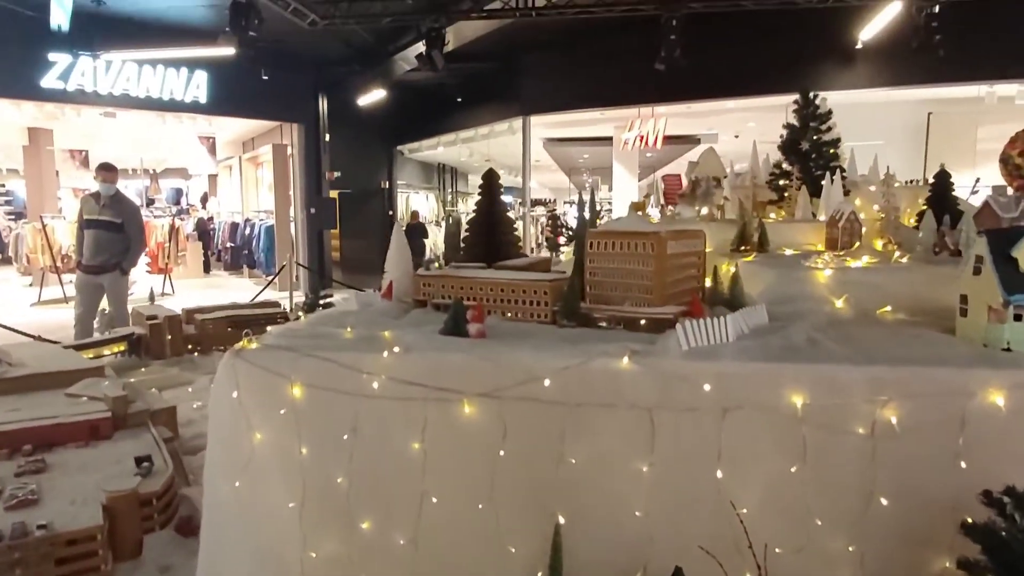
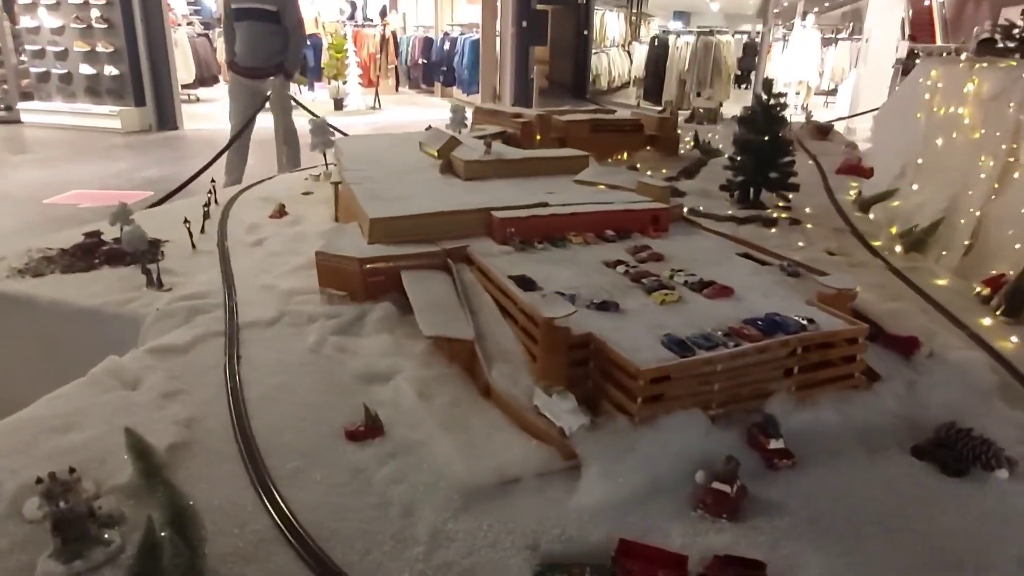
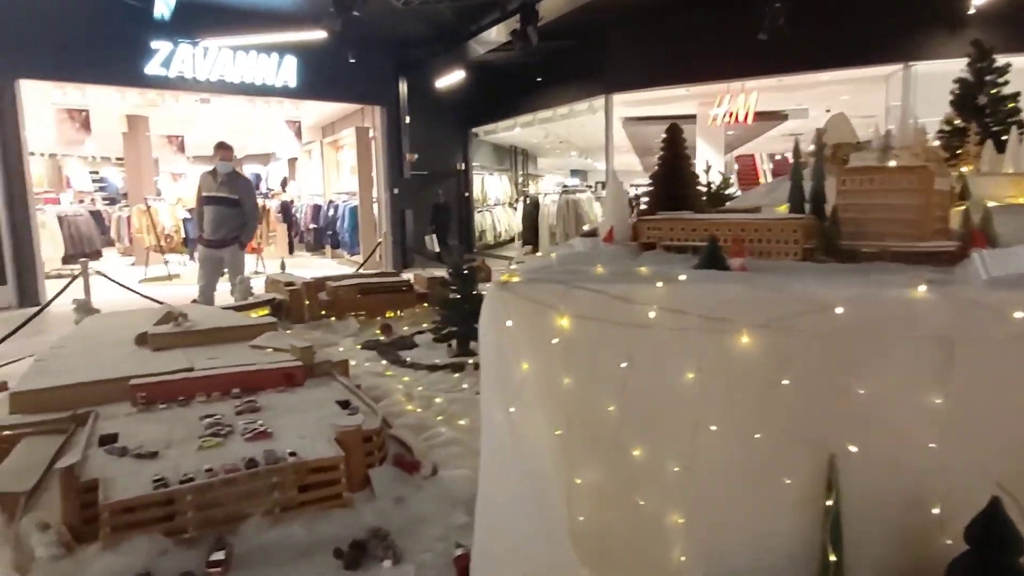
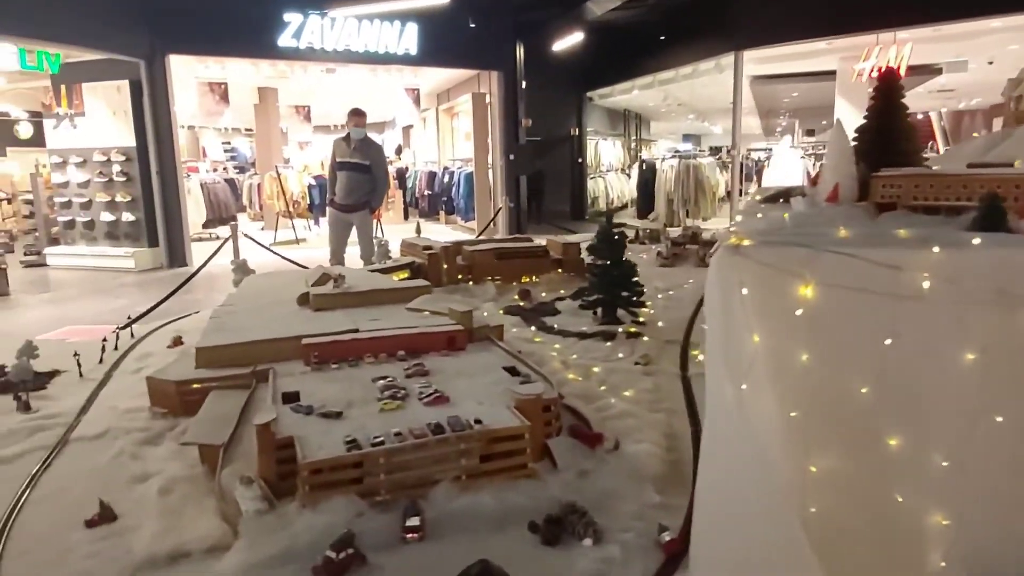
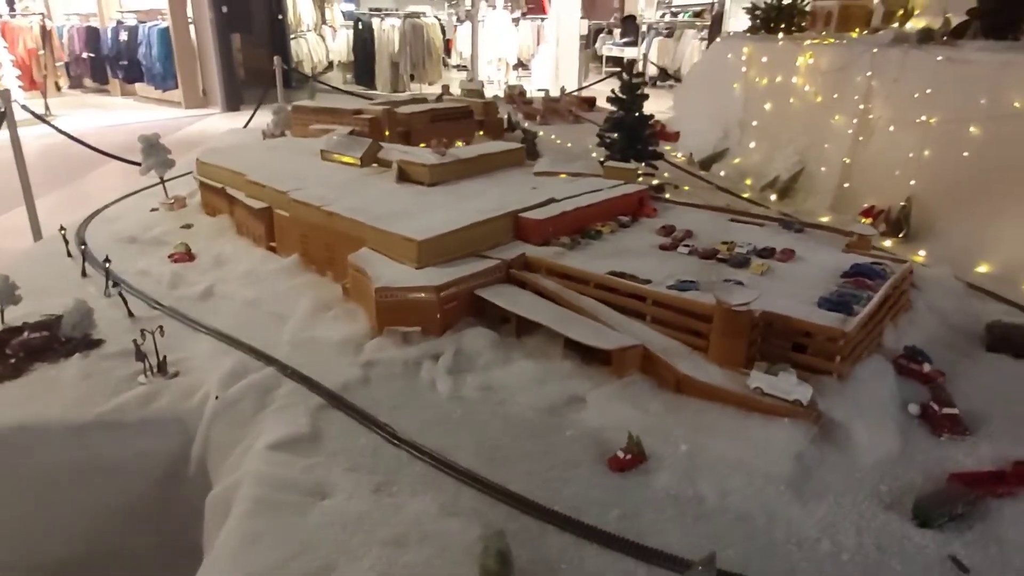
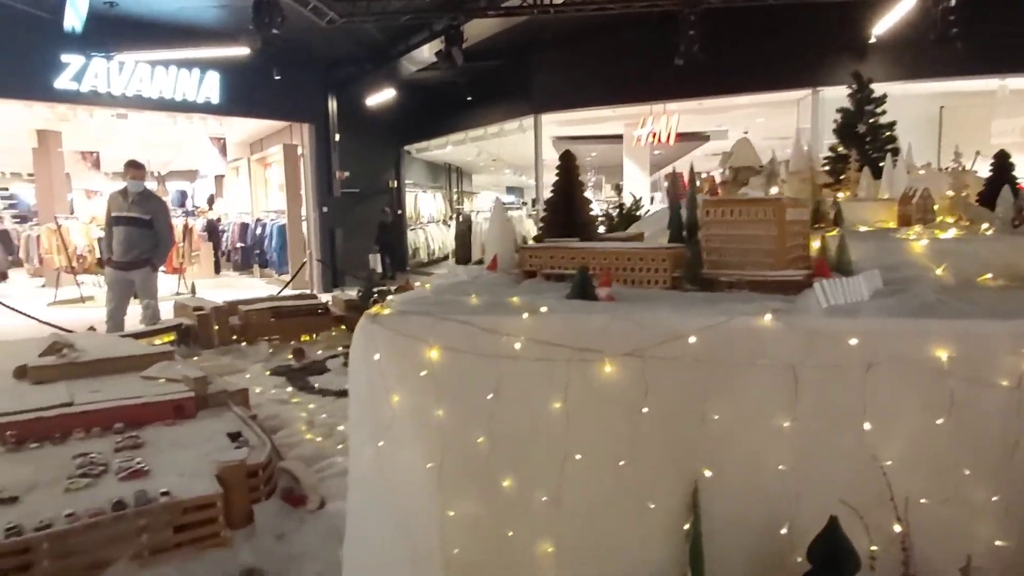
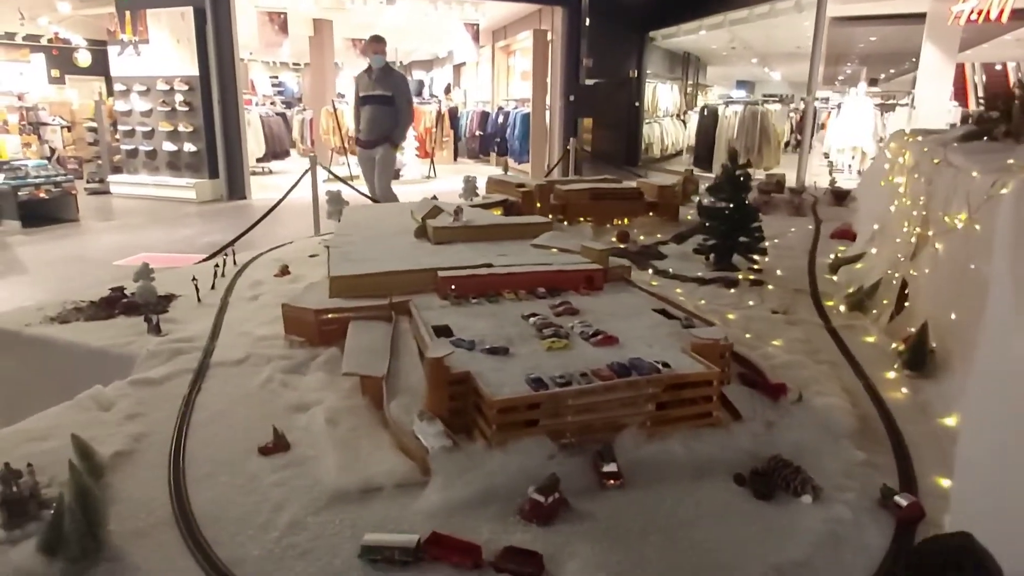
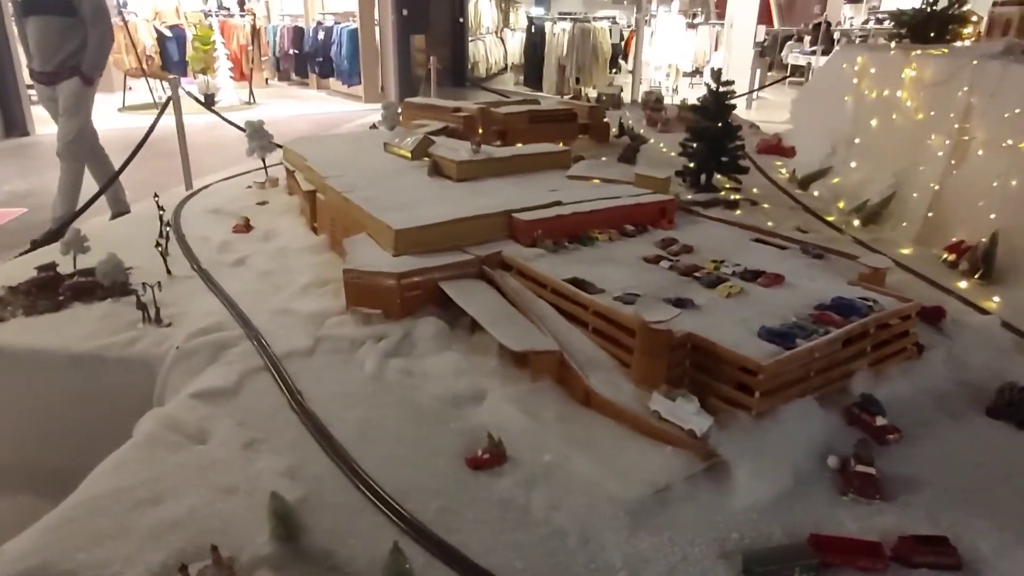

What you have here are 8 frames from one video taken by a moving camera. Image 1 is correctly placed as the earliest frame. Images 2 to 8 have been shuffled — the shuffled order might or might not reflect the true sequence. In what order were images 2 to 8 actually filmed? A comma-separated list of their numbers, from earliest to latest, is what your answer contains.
6, 3, 4, 7, 2, 8, 5
